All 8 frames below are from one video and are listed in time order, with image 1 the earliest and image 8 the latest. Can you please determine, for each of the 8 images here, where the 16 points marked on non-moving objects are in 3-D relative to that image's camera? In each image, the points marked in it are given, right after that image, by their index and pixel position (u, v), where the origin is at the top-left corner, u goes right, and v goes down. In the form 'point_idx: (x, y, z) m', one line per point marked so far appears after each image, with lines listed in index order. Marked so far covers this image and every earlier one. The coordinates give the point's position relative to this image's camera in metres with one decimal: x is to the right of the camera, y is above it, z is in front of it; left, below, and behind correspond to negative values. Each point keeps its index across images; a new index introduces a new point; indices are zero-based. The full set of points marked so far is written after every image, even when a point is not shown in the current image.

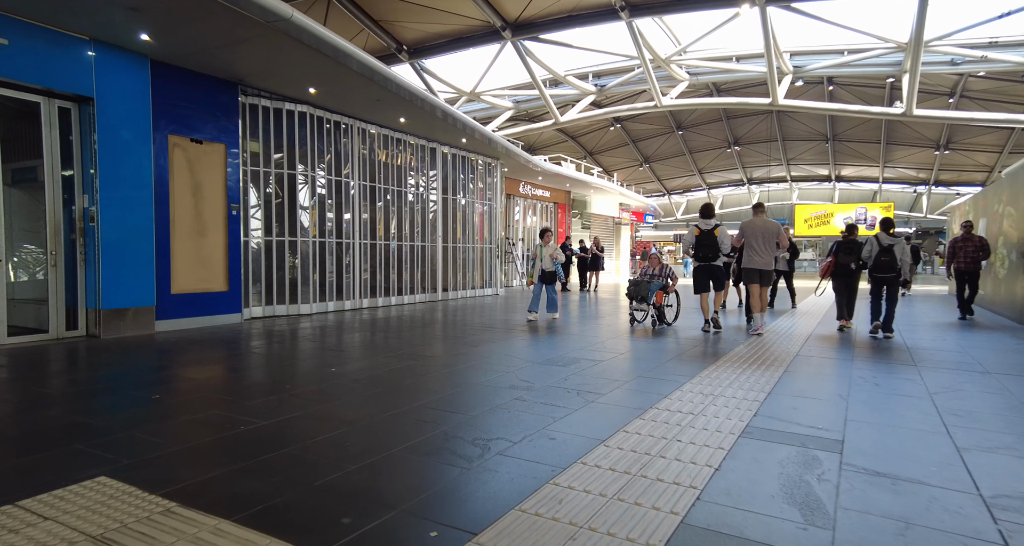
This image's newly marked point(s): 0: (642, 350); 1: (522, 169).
0: (+1.5, -0.9, +6.6) m
1: (+0.3, +3.3, +18.2) m
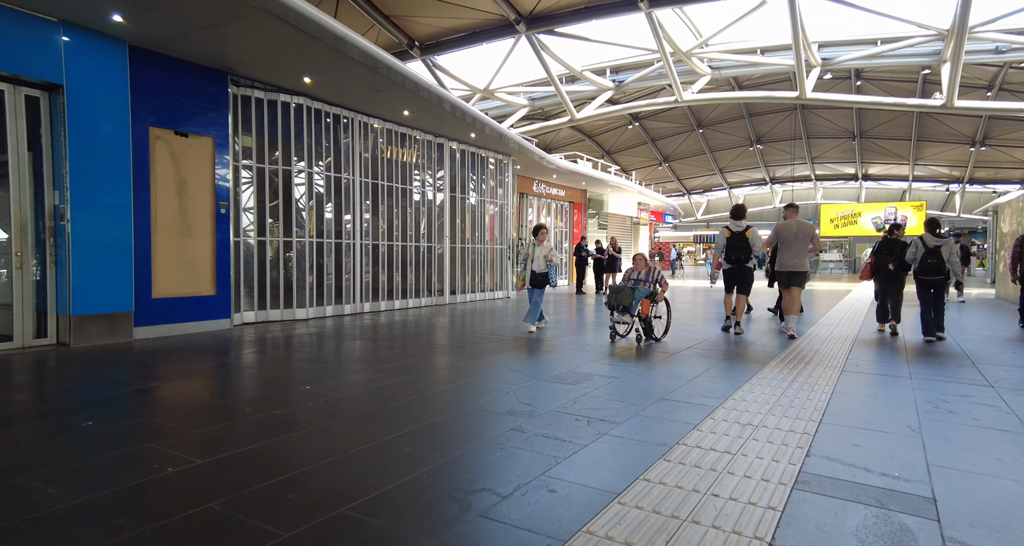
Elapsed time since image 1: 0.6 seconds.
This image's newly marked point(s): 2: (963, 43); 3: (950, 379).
0: (+1.6, -0.9, +5.9) m
1: (+0.7, +3.3, +17.5) m
2: (+15.3, +7.8, +19.7) m
3: (+3.8, -0.9, +5.1) m
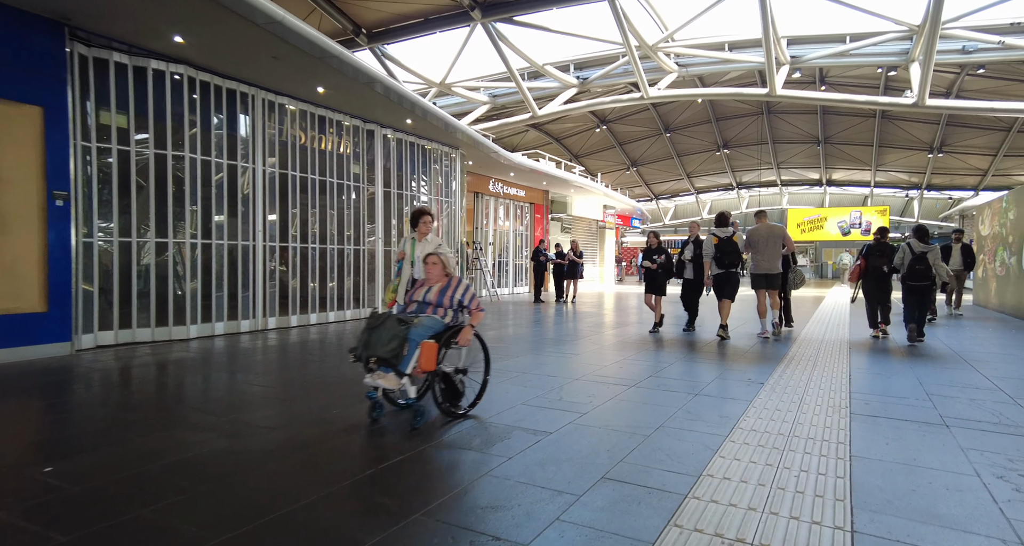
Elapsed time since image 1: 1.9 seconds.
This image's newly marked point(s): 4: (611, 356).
0: (+0.8, -1.0, +4.6) m
1: (-0.6, +3.1, +16.1) m
2: (+13.9, +7.6, +19.0) m
3: (+3.2, -1.0, +3.8) m
4: (+1.3, -1.0, +7.2) m
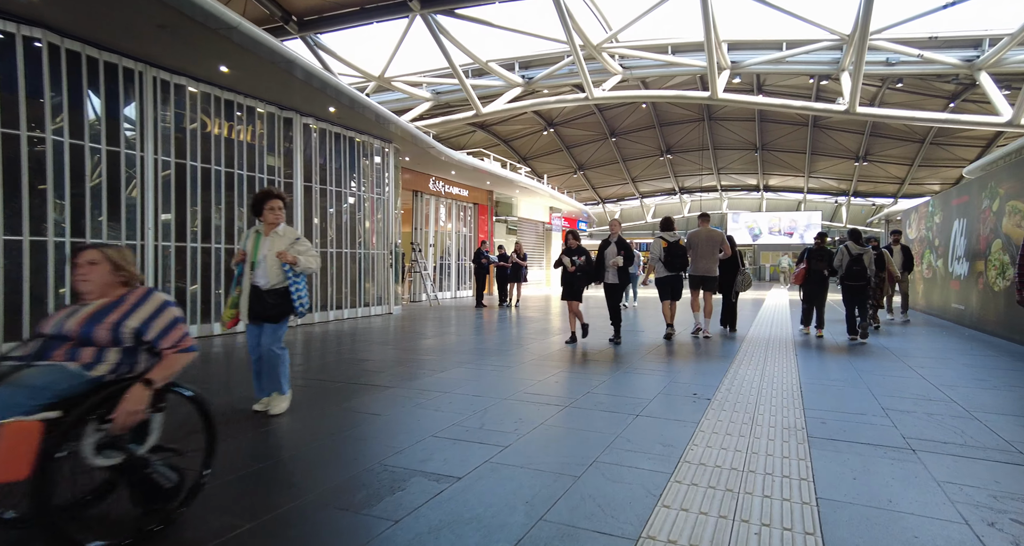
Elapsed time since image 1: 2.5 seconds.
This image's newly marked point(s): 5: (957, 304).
0: (+0.2, -1.0, +3.9) m
1: (-2.2, +3.0, +15.3) m
2: (+11.9, +7.6, +19.6) m
3: (+2.6, -1.0, +3.4) m
4: (+0.4, -1.1, +6.6) m
5: (+9.0, -0.6, +11.7) m
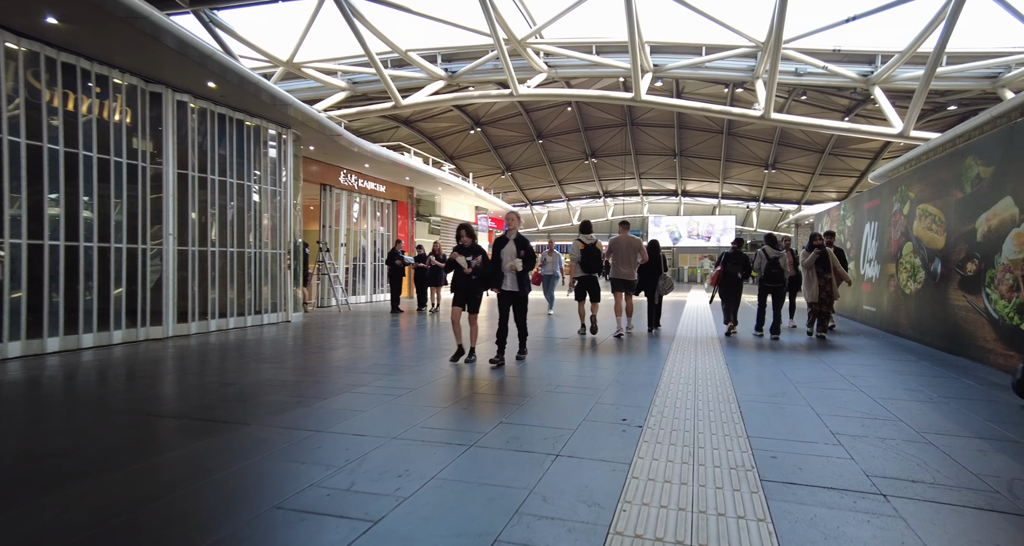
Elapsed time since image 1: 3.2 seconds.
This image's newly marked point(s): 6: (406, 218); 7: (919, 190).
0: (-0.4, -1.0, +3.1) m
1: (-4.2, +3.0, +14.1) m
2: (+9.3, +7.5, +20.1) m
3: (+2.1, -1.1, +2.8) m
4: (-0.5, -1.1, +5.8) m
5: (+7.3, -0.7, +11.9) m
6: (-3.7, +1.9, +19.5) m
7: (+6.4, +1.4, +9.2) m
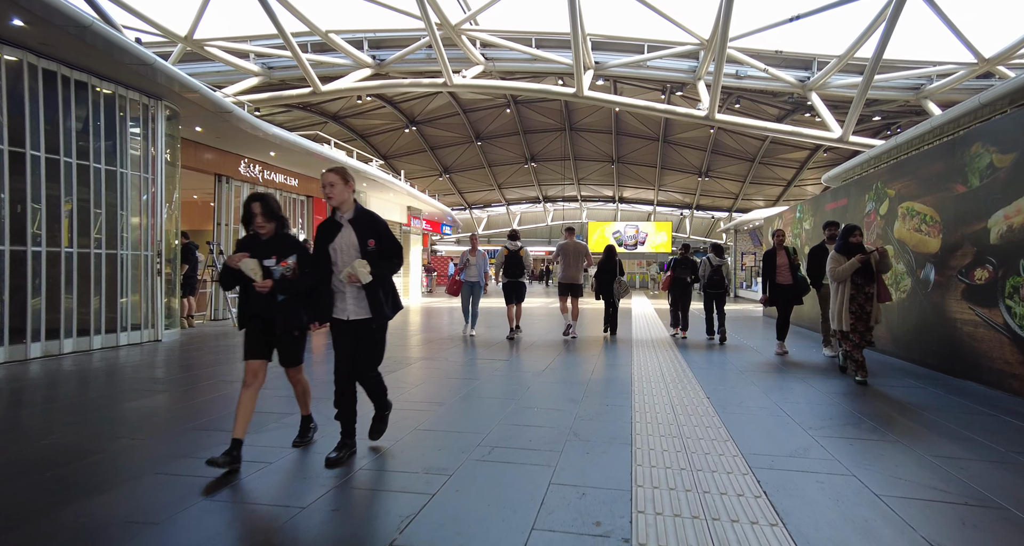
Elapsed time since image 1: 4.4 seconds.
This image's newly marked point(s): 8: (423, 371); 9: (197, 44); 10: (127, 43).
0: (-0.7, -1.1, +1.3) m
1: (-5.7, +2.8, +11.9) m
2: (+7.1, +7.3, +19.3) m
3: (+1.8, -1.1, +1.4) m
4: (-1.1, -1.2, +4.0) m
5: (+6.0, -0.8, +10.9) m
6: (-5.7, +1.7, +17.3) m
7: (+5.4, +1.3, +8.1) m
8: (-1.1, -1.2, +7.1) m
9: (-10.0, +7.2, +18.2) m
10: (-4.7, +2.8, +7.1) m
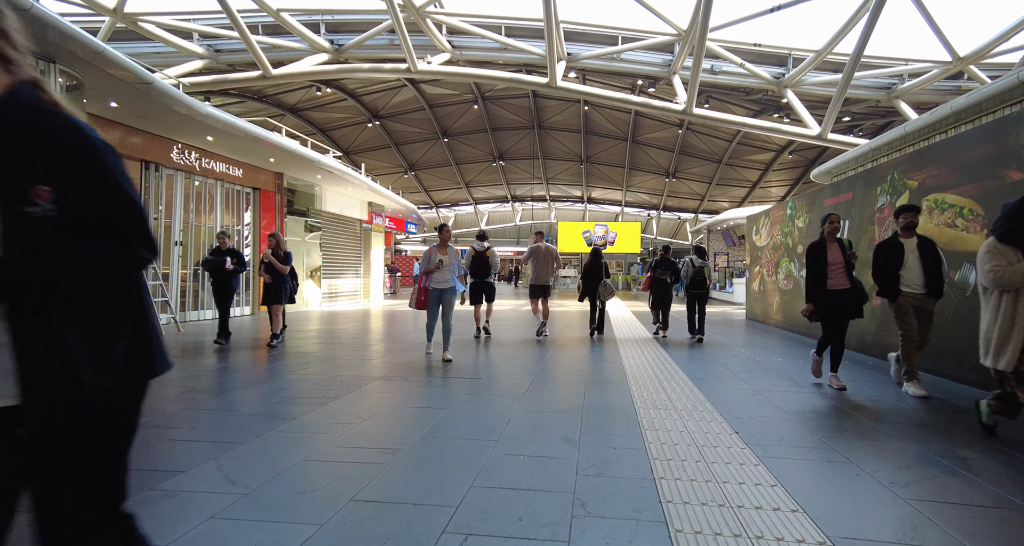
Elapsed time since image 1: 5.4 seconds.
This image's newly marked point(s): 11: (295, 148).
0: (-0.6, -1.1, +0.1) m
1: (-6.2, +2.8, +10.3) m
2: (+6.1, +7.2, +18.5) m
3: (+1.8, -1.1, +0.2) m
4: (-1.2, -1.2, +2.7) m
5: (+5.5, -0.8, +10.0) m
6: (-6.5, +1.6, +15.7) m
7: (+5.1, +1.2, +7.2) m
8: (-1.4, -1.2, +5.8) m
9: (-10.8, +7.2, +16.4) m
10: (-4.9, +2.8, +5.6) m
11: (-5.3, +3.0, +13.9) m
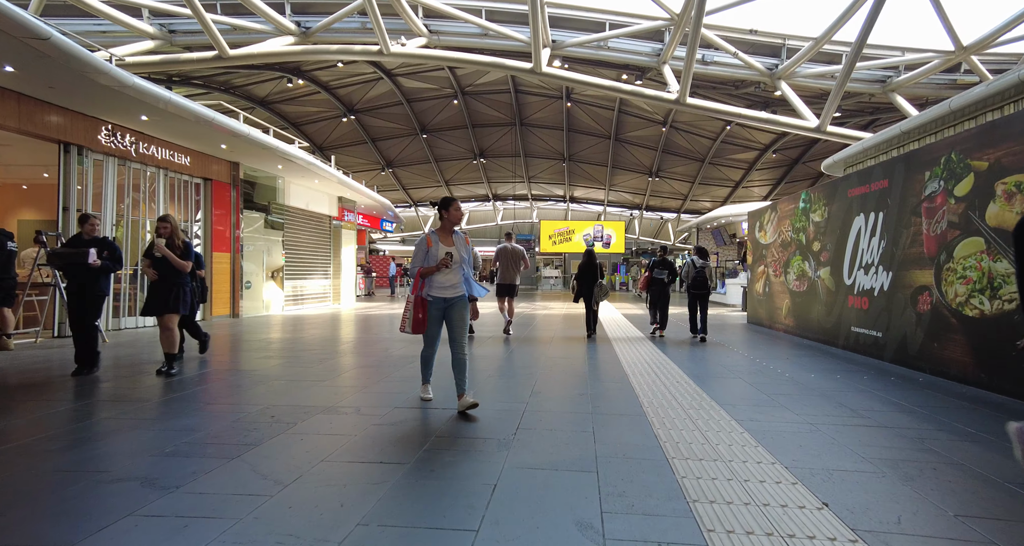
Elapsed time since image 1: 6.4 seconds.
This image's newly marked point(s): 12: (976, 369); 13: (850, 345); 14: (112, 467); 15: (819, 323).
0: (-0.5, -1.1, -1.4) m
1: (-6.5, +2.8, +8.7) m
2: (+5.6, +7.2, +17.3) m
3: (+1.9, -1.1, -1.1) m
4: (-1.2, -1.2, +1.2) m
5: (+5.3, -0.8, +8.7) m
6: (-7.0, +1.6, +14.1) m
7: (+4.9, +1.2, +5.9) m
8: (-1.5, -1.2, +4.3) m
9: (-11.3, +7.2, +14.6) m
10: (-5.1, +2.8, +4.0) m
11: (-5.7, +2.9, +12.3) m
12: (+4.9, -1.0, +6.1) m
13: (+5.3, -1.1, +9.0) m
14: (-2.5, -1.3, +3.6) m
15: (+5.5, -0.9, +10.4) m
